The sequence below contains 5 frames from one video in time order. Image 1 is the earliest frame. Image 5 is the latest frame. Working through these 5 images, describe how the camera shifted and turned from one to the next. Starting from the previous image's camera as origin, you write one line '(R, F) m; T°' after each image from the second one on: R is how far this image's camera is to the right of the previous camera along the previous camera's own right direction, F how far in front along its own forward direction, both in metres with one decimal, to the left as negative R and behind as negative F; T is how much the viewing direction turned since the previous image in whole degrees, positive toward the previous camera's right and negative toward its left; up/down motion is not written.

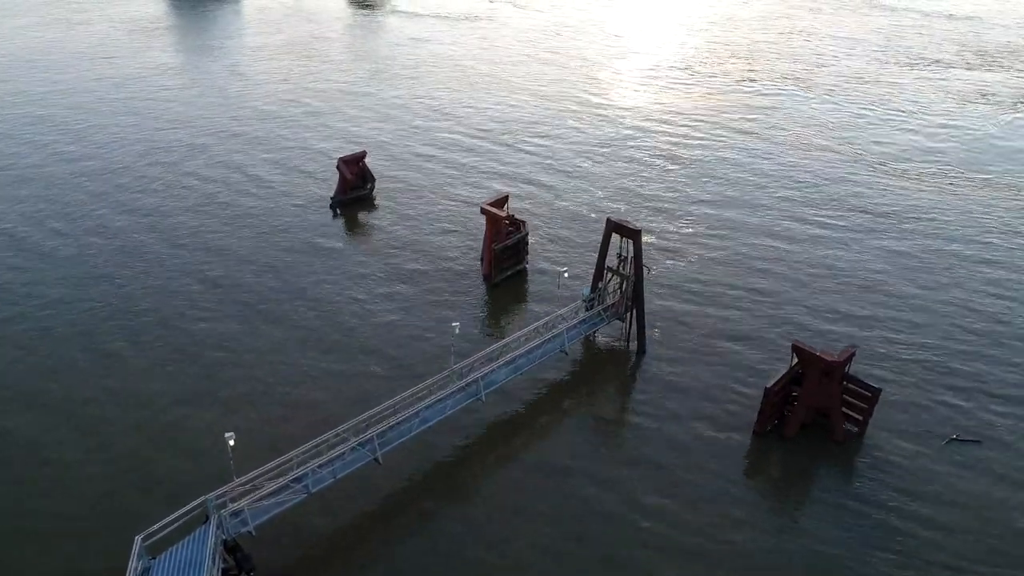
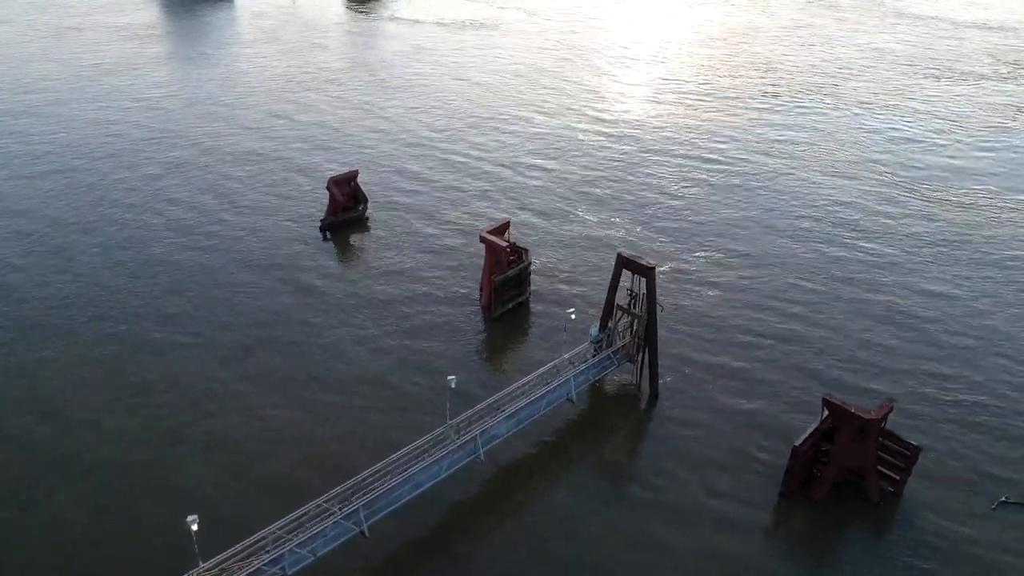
(+0.1, +2.9) m; 0°
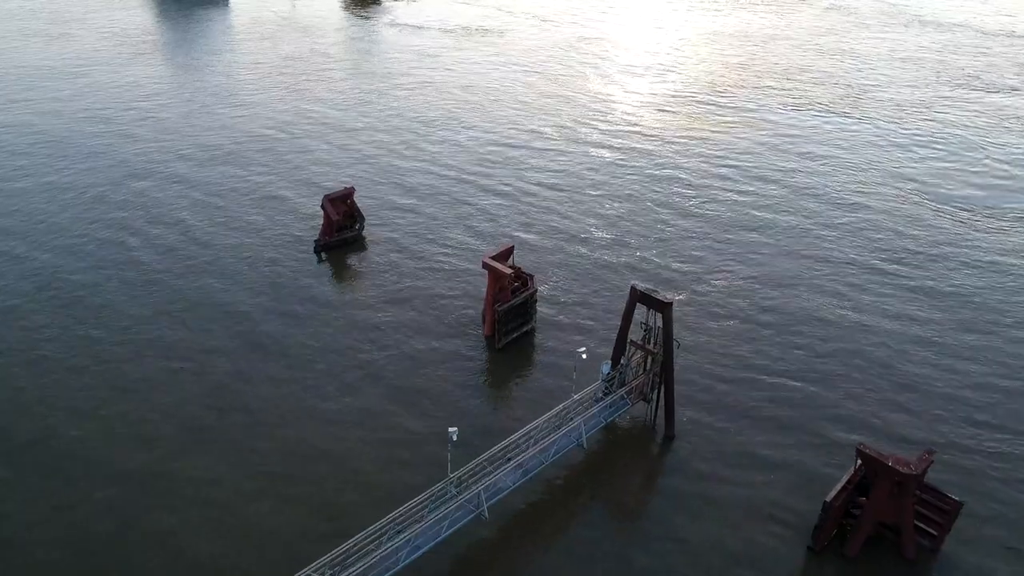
(-0.1, +2.3) m; 0°
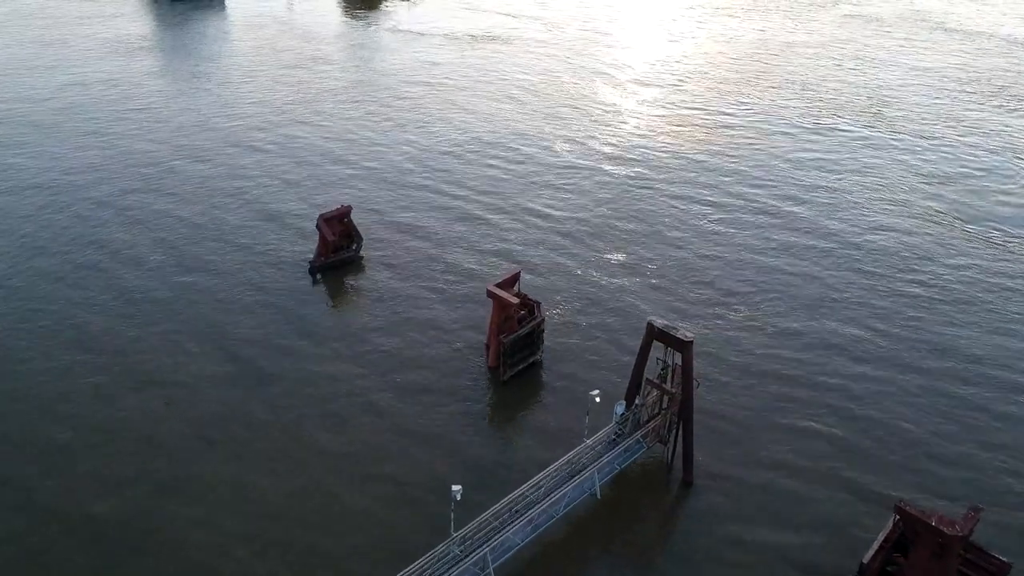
(-0.1, +2.1) m; 0°
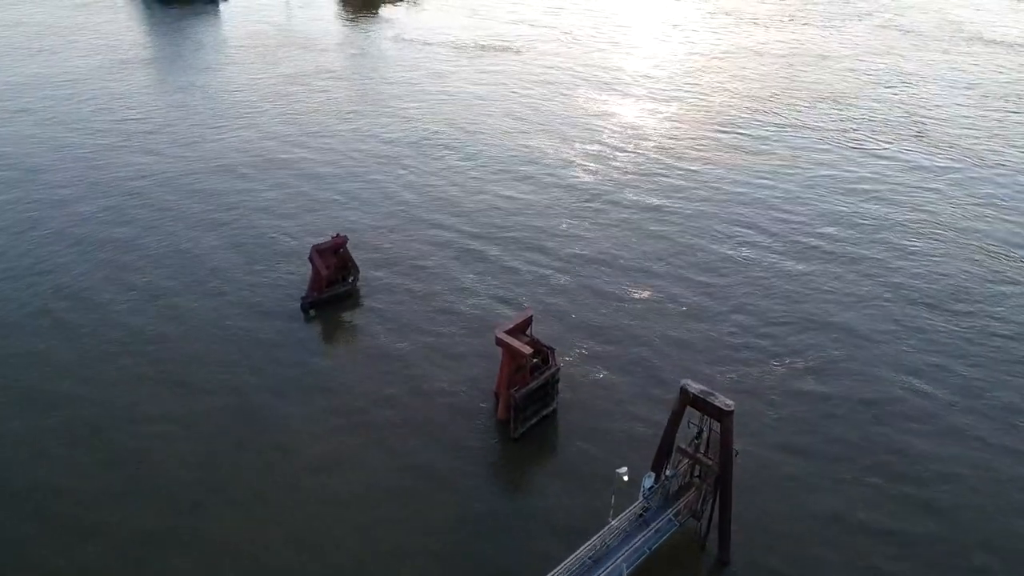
(-0.3, +3.3) m; 0°
